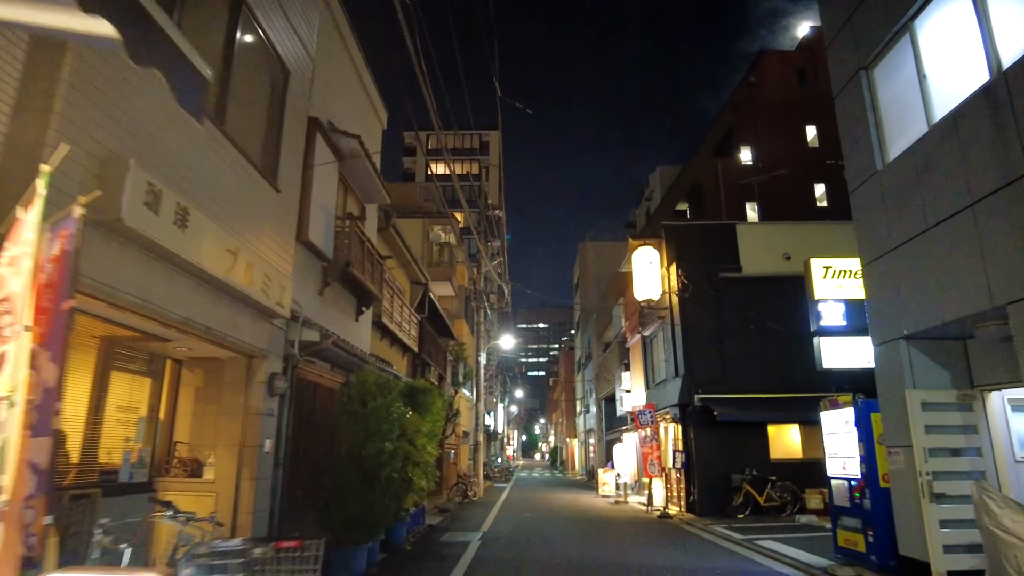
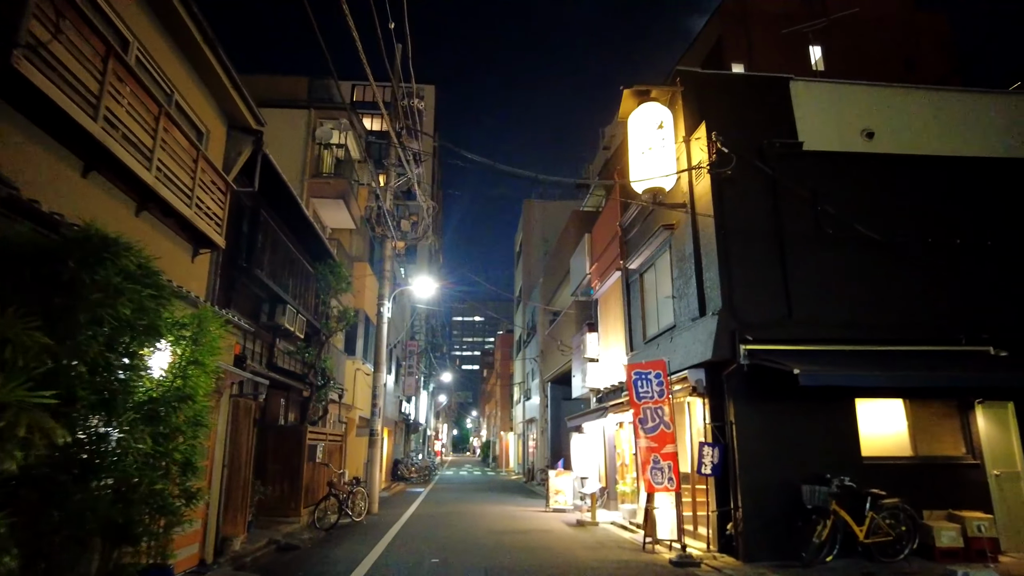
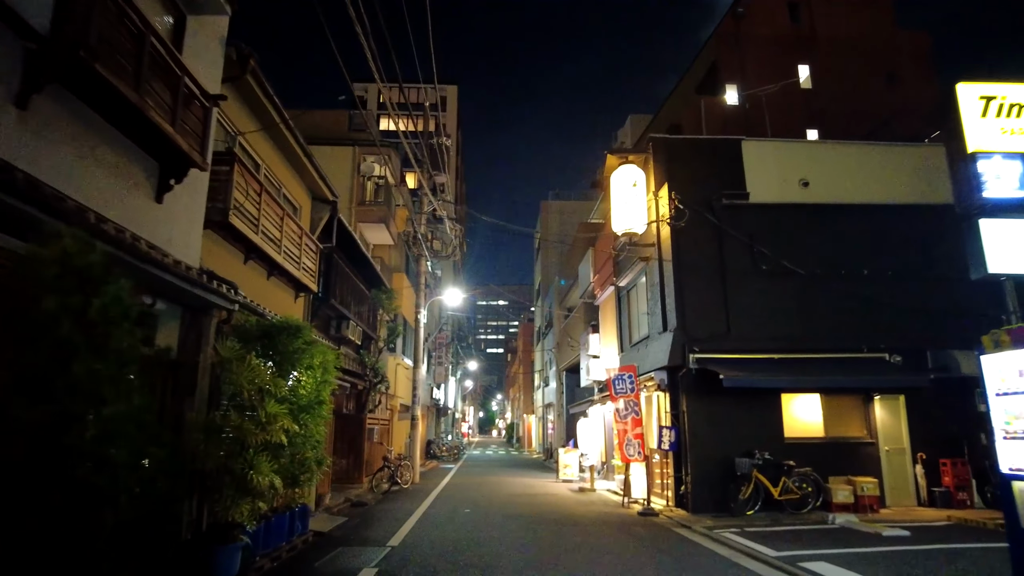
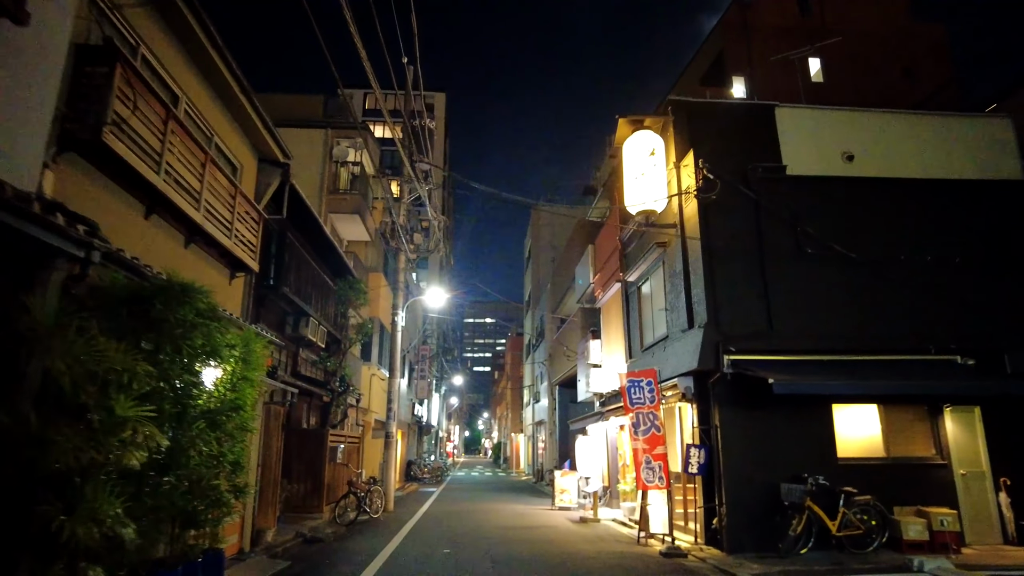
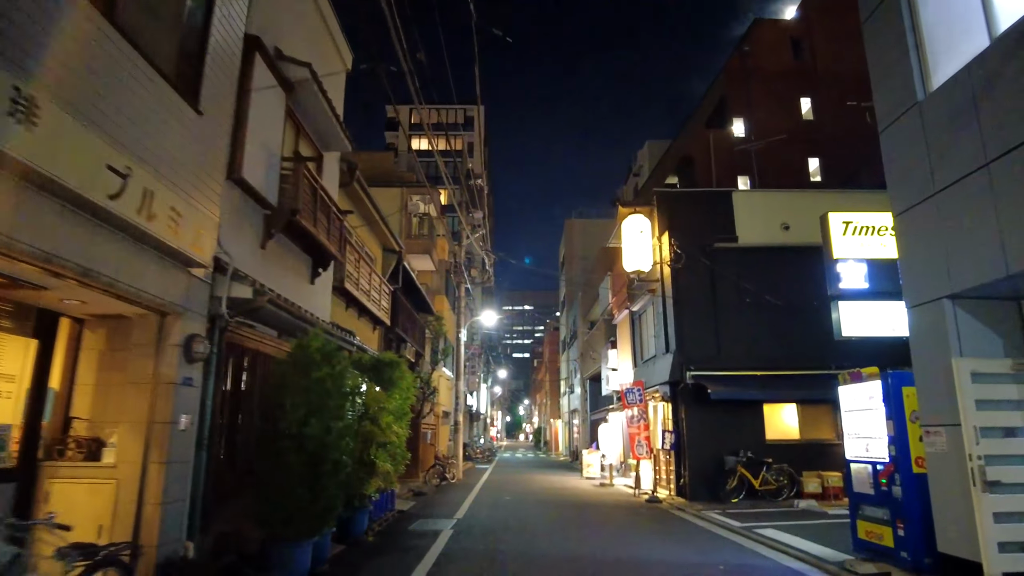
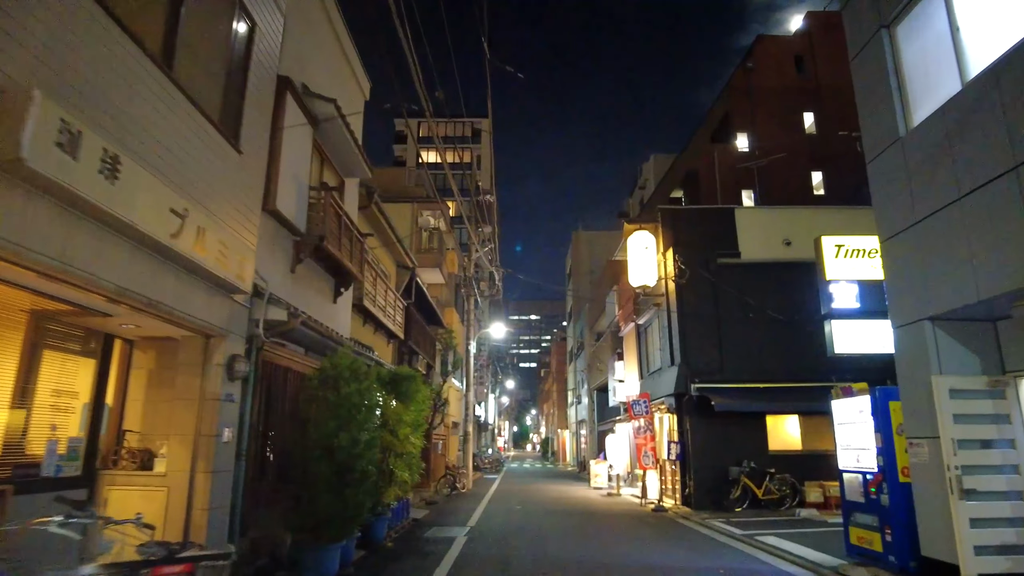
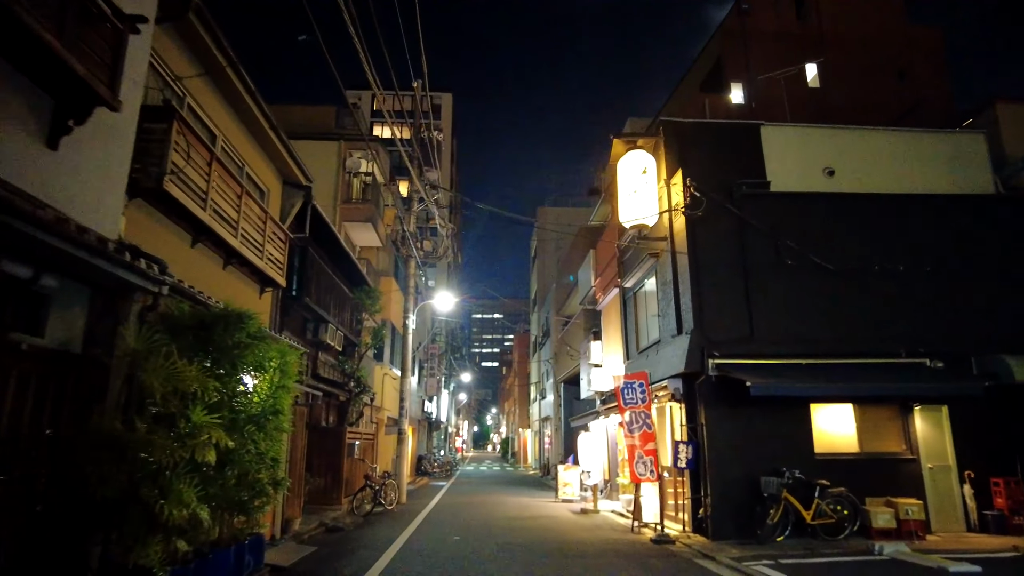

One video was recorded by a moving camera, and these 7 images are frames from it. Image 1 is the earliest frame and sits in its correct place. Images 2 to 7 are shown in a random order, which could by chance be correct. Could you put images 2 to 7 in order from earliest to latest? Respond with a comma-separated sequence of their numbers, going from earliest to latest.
6, 5, 3, 7, 4, 2
